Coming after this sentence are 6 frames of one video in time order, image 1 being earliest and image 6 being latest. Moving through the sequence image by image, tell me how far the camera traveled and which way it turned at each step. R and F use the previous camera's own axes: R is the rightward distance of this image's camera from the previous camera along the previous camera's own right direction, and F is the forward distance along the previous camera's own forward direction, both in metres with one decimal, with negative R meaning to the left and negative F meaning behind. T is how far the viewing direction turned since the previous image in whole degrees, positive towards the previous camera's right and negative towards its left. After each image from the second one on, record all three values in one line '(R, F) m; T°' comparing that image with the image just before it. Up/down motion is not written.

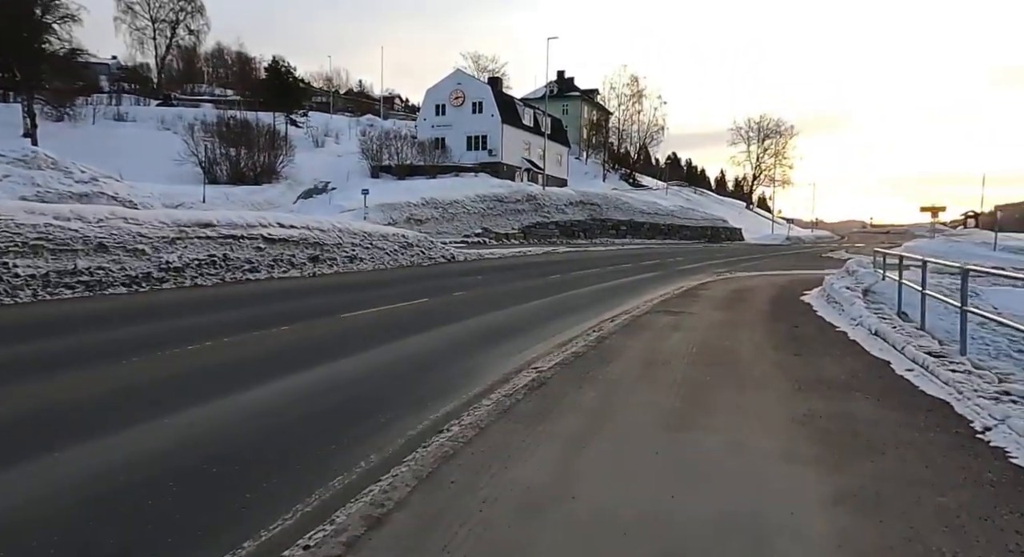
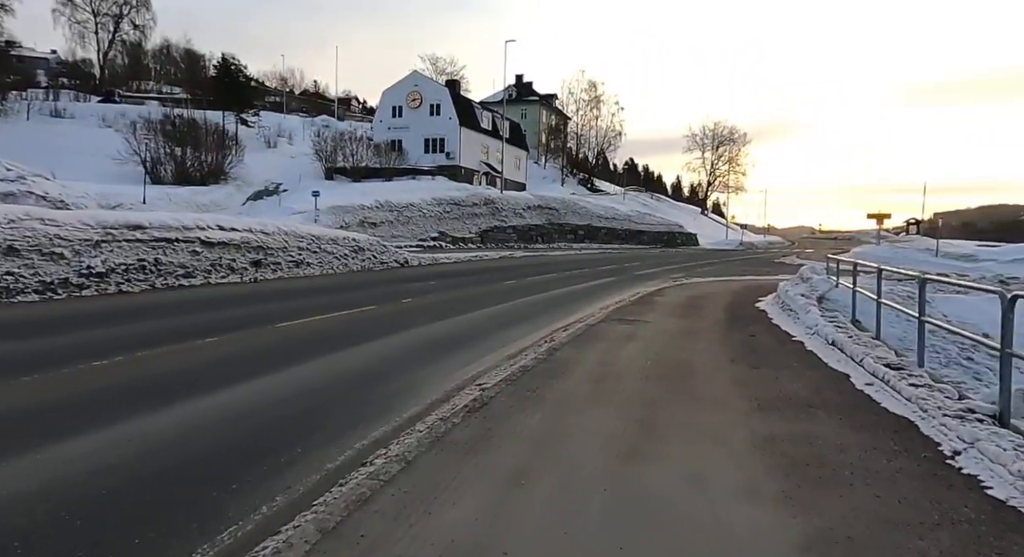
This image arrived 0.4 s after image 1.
(+0.2, +0.5) m; +4°
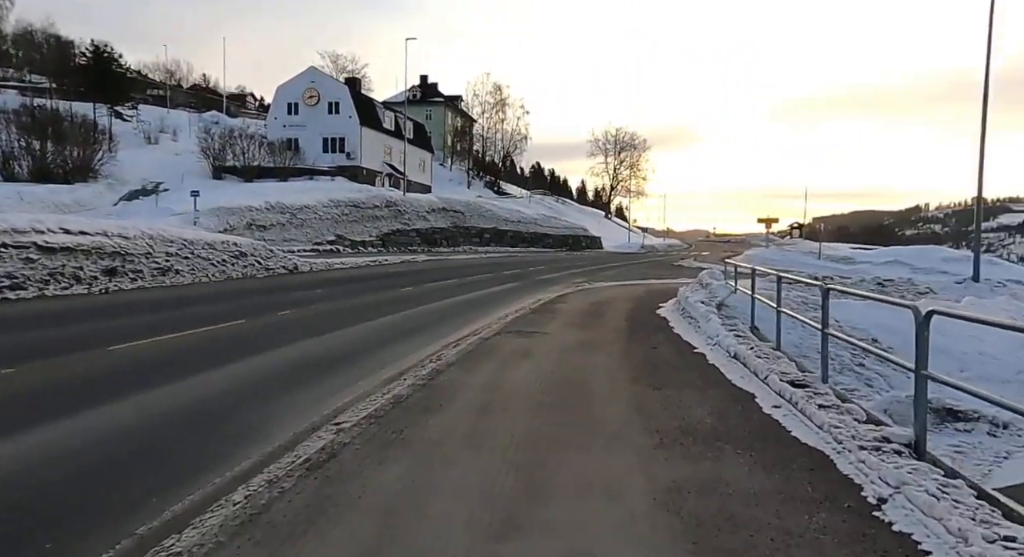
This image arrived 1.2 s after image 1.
(+0.4, +1.0) m; +8°
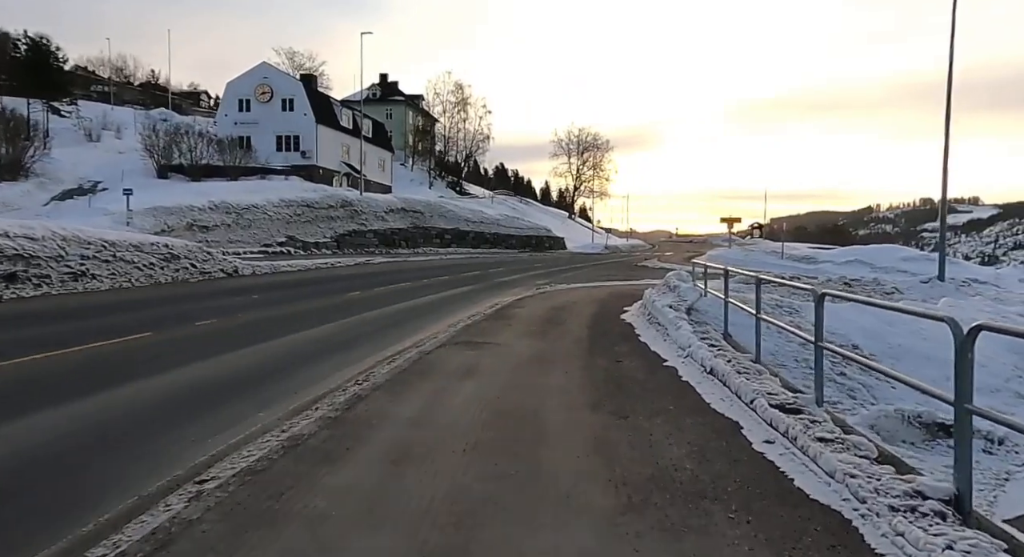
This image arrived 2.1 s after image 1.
(+0.3, +1.3) m; +3°
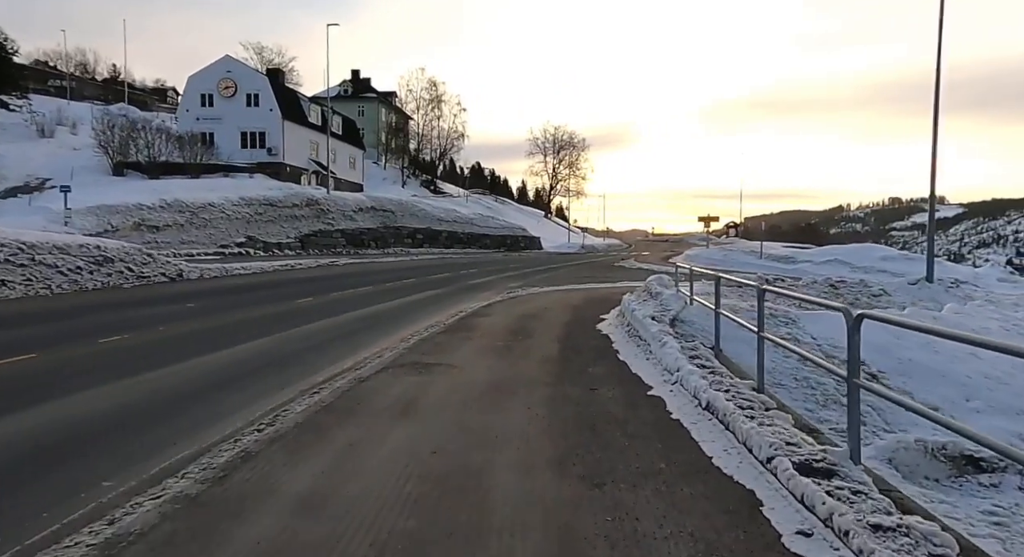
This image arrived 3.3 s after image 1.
(+0.3, +1.5) m; +2°
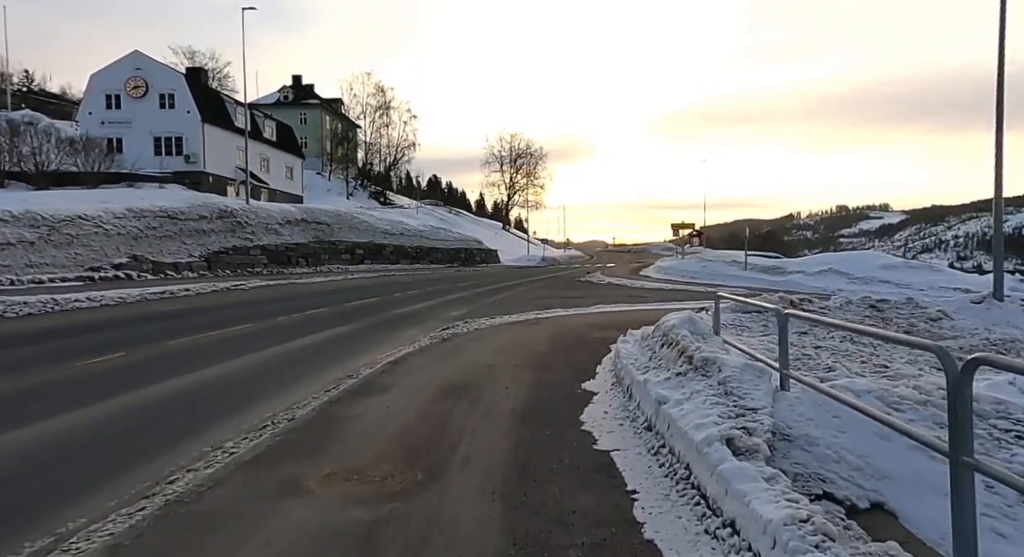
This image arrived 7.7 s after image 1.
(+0.6, +6.1) m; +3°
